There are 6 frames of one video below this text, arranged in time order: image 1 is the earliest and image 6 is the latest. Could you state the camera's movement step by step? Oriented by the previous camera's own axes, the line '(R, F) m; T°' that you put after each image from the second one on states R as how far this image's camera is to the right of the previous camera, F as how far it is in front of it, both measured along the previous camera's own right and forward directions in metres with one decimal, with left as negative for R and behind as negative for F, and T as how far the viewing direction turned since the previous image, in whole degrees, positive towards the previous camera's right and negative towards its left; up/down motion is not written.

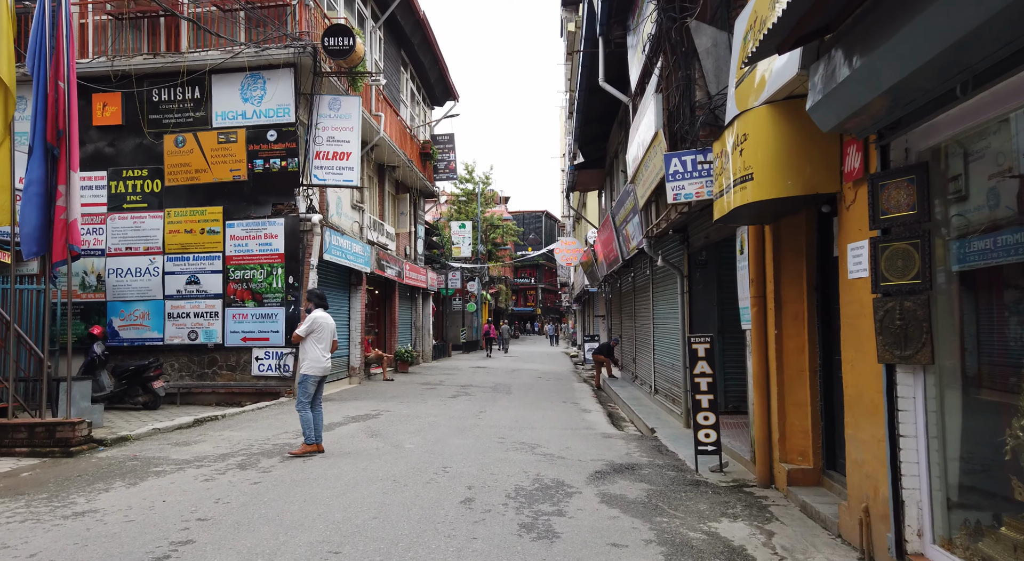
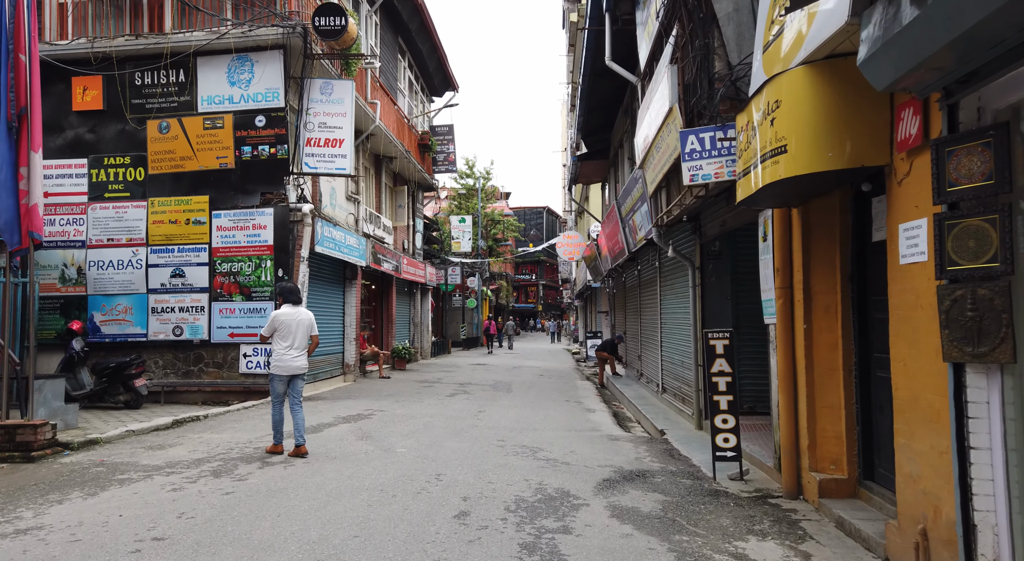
(0.0, +0.6) m; 0°
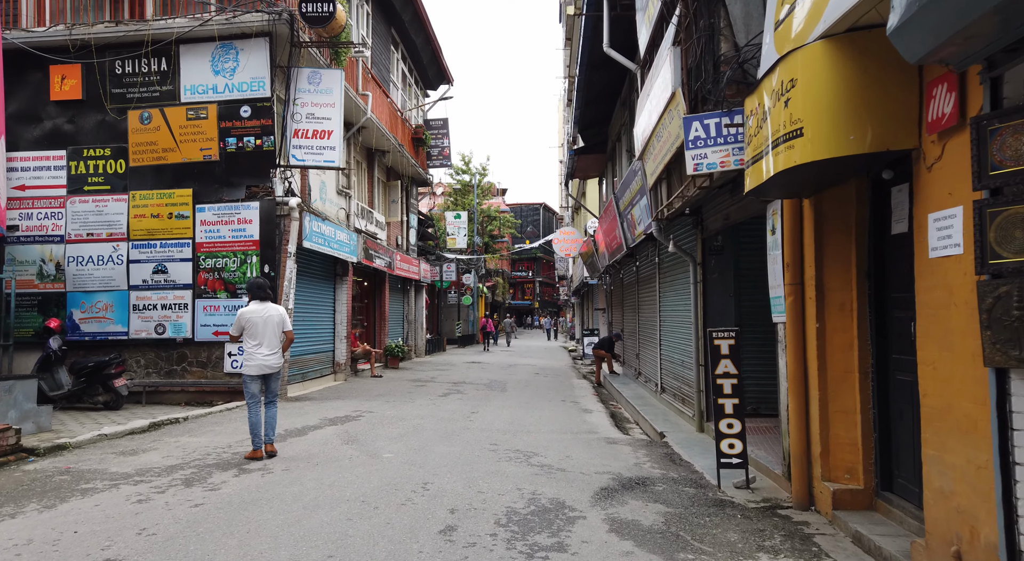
(0.0, +0.4) m; 0°
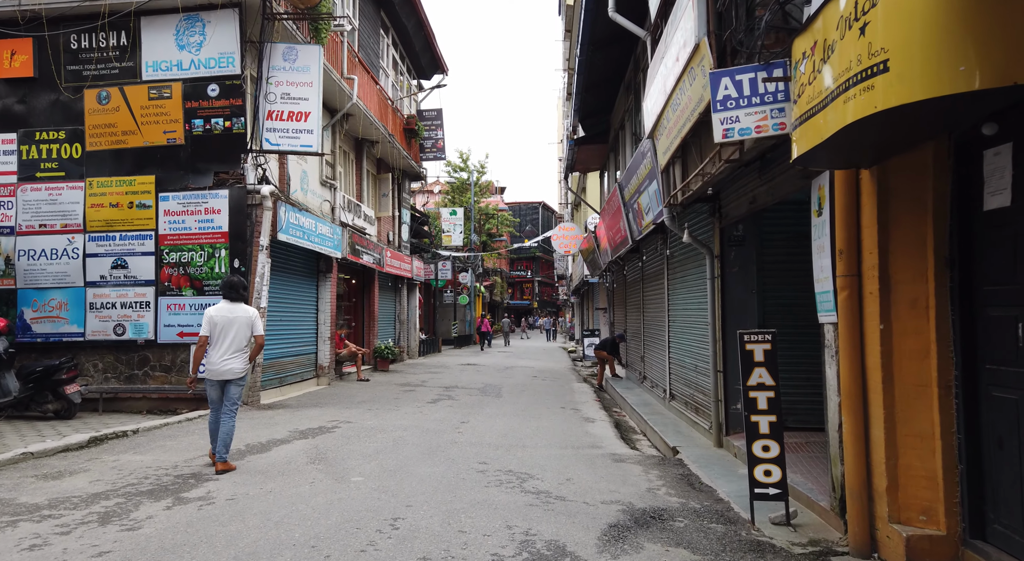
(+0.1, +1.1) m; 0°
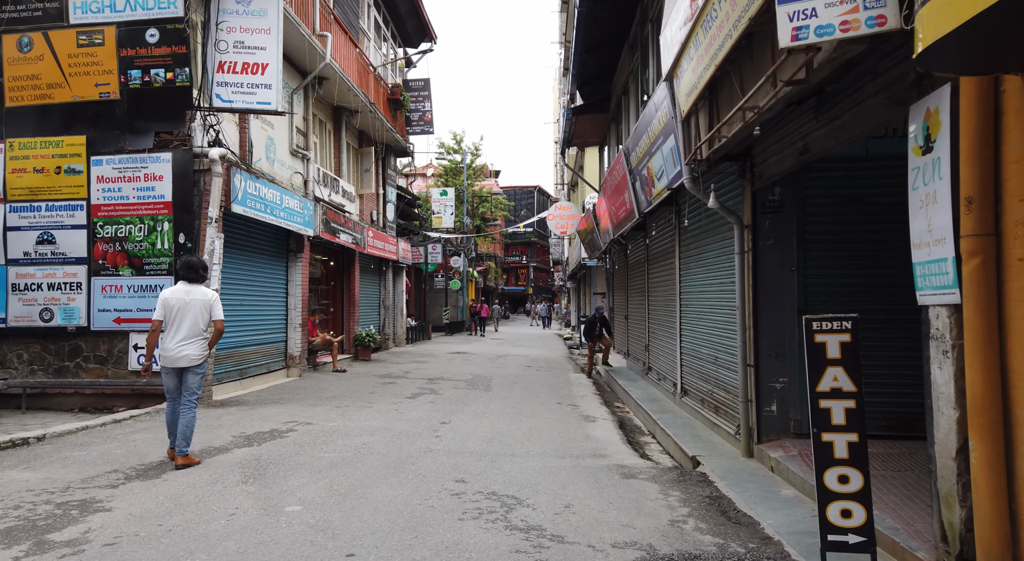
(+0.1, +1.5) m; 0°
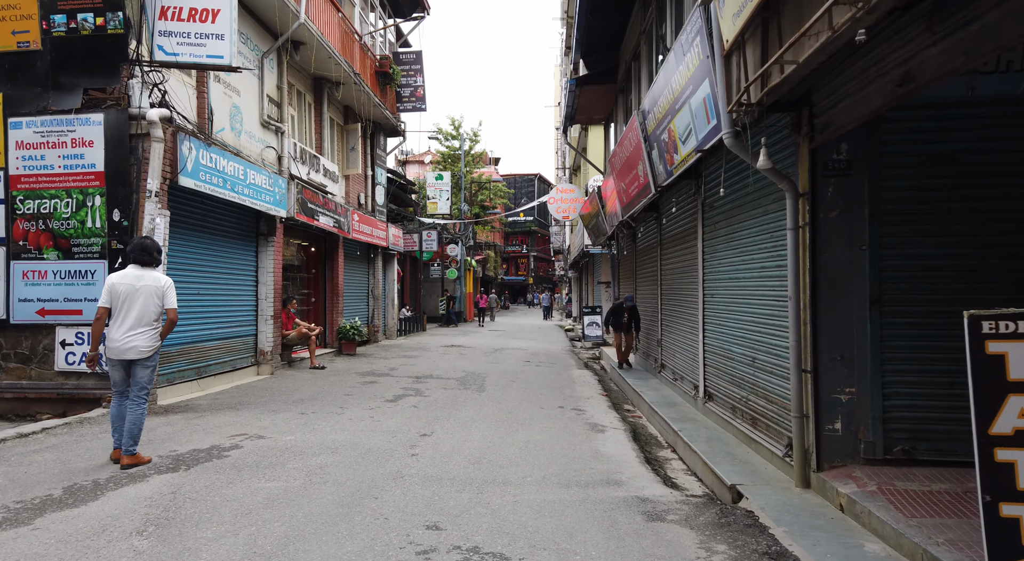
(+0.1, +1.5) m; 0°
